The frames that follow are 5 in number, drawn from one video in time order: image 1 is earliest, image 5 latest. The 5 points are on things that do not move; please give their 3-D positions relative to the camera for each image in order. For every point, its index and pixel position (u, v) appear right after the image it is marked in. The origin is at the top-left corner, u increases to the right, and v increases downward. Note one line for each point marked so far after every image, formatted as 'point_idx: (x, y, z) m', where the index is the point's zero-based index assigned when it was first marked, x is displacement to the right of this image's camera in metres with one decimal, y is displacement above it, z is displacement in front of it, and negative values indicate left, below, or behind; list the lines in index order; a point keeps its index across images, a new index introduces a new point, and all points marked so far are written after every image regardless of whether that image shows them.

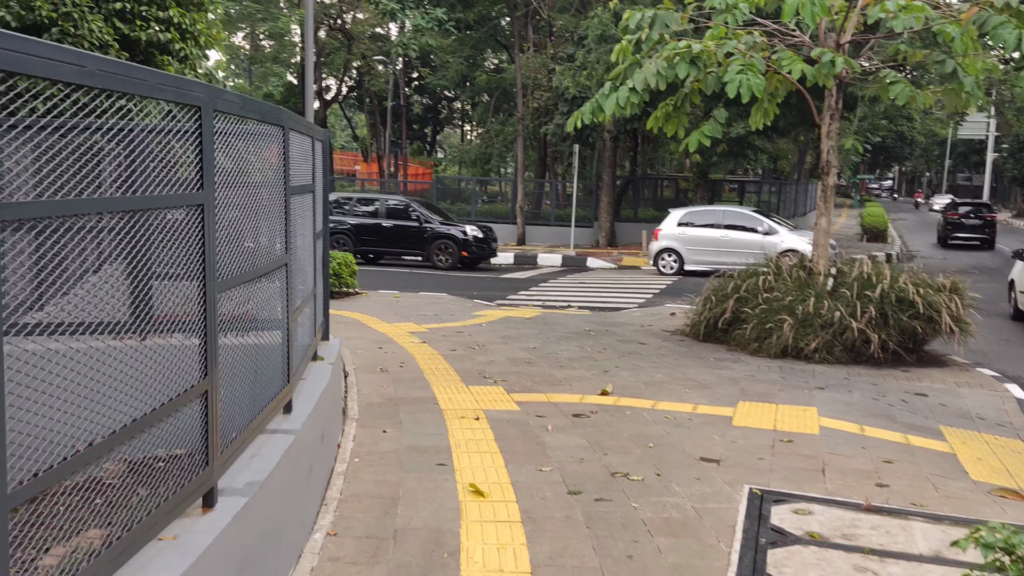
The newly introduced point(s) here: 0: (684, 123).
0: (+2.1, +2.1, +10.8) m
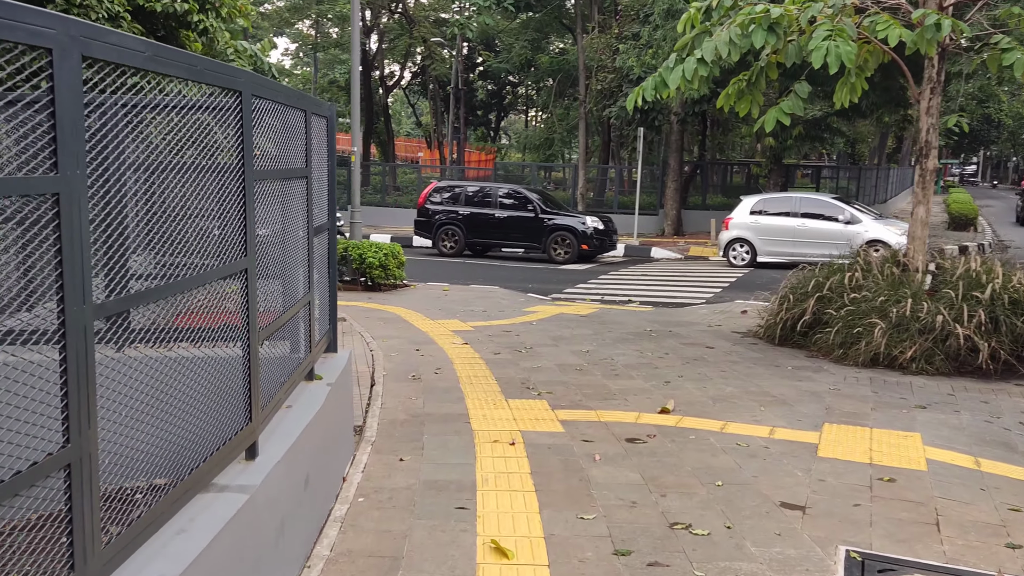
0: (+2.8, +2.1, +9.7) m
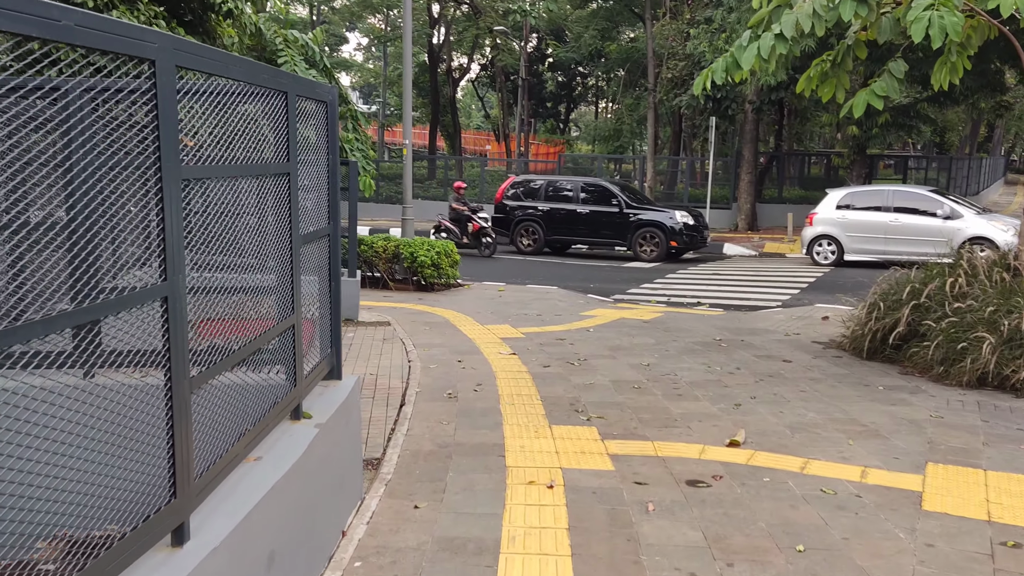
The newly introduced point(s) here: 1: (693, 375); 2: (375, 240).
0: (+3.3, +2.1, +8.7) m
1: (+1.4, -0.7, +6.9) m
2: (-1.9, +0.7, +12.3) m
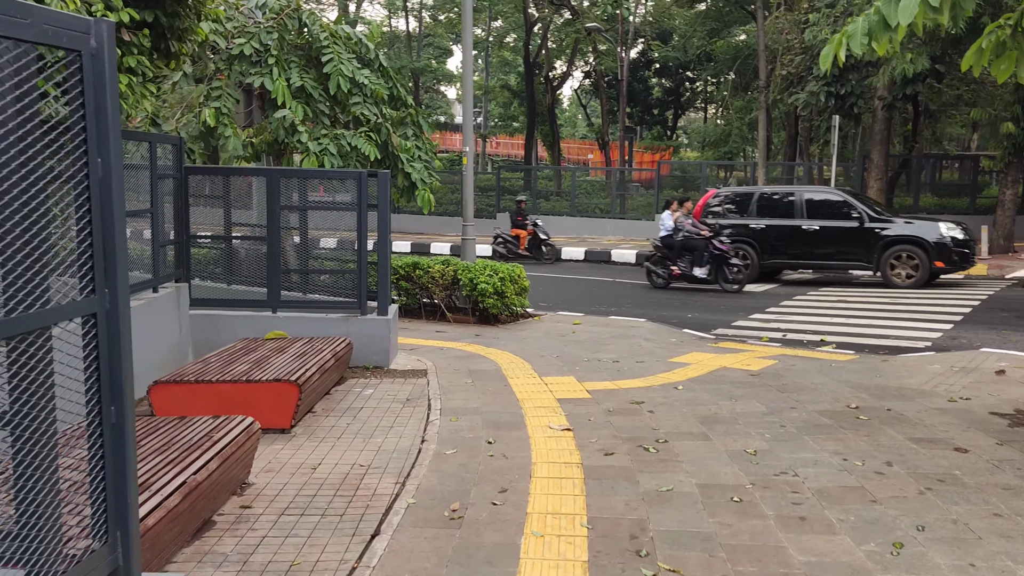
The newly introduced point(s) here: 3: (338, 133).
0: (+3.8, +1.7, +6.4) m
1: (+1.7, -1.0, +4.7) m
2: (-1.0, +0.3, +10.6) m
3: (-2.1, +1.9, +10.7) m
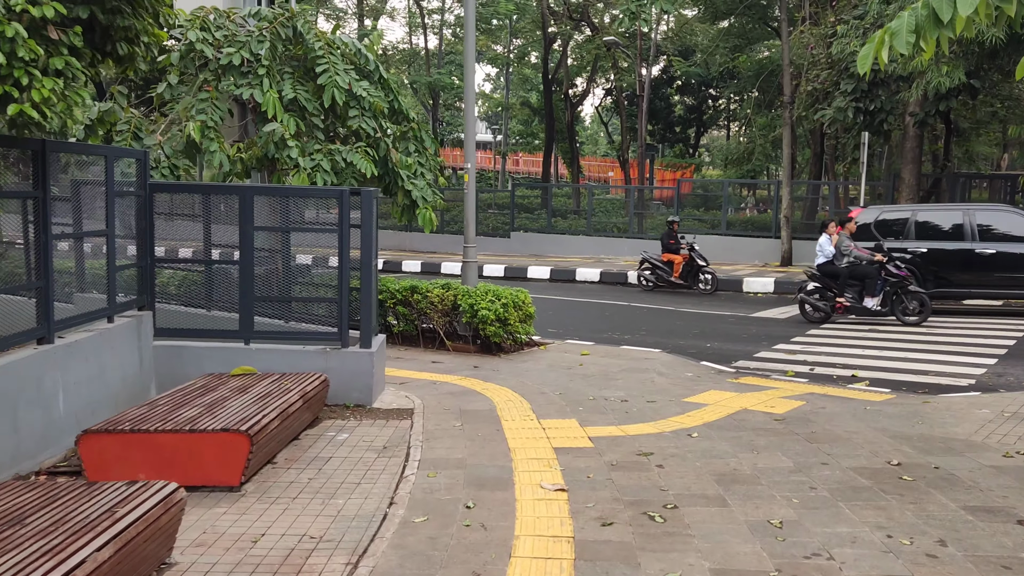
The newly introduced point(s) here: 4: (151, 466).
0: (+3.8, +1.4, +5.5) m
1: (+1.6, -1.2, +3.9) m
2: (-0.9, 0.0, +9.8) m
3: (-2.1, +1.6, +10.1) m
4: (-1.9, -1.0, +4.7) m
